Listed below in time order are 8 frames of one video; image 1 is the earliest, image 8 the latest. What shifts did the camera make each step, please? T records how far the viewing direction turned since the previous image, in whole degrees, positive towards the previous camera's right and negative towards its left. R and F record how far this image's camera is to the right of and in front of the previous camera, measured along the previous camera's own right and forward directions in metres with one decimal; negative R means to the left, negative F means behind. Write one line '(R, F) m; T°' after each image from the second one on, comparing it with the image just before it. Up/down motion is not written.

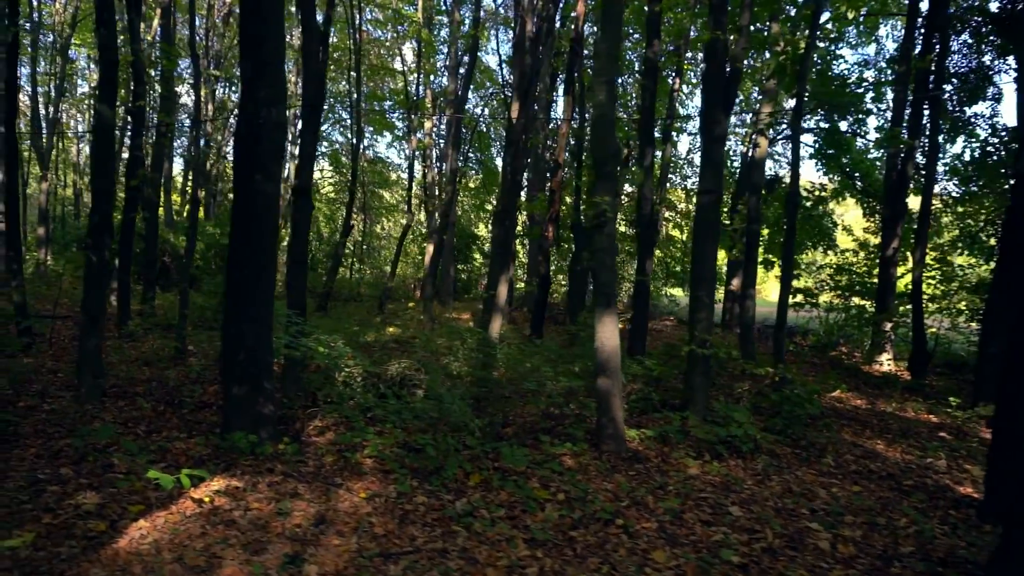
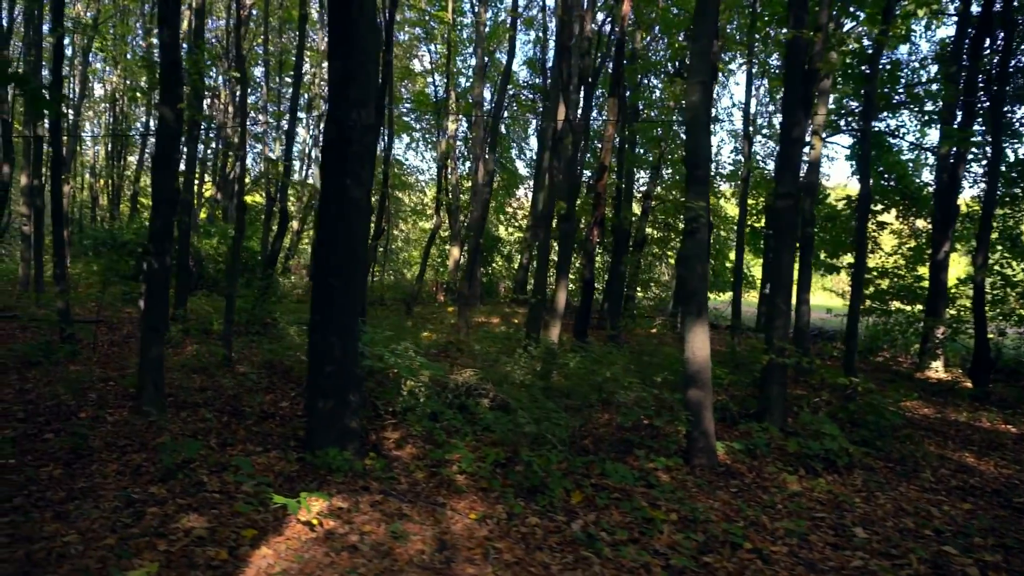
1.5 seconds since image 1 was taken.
(-0.8, +0.2) m; 0°
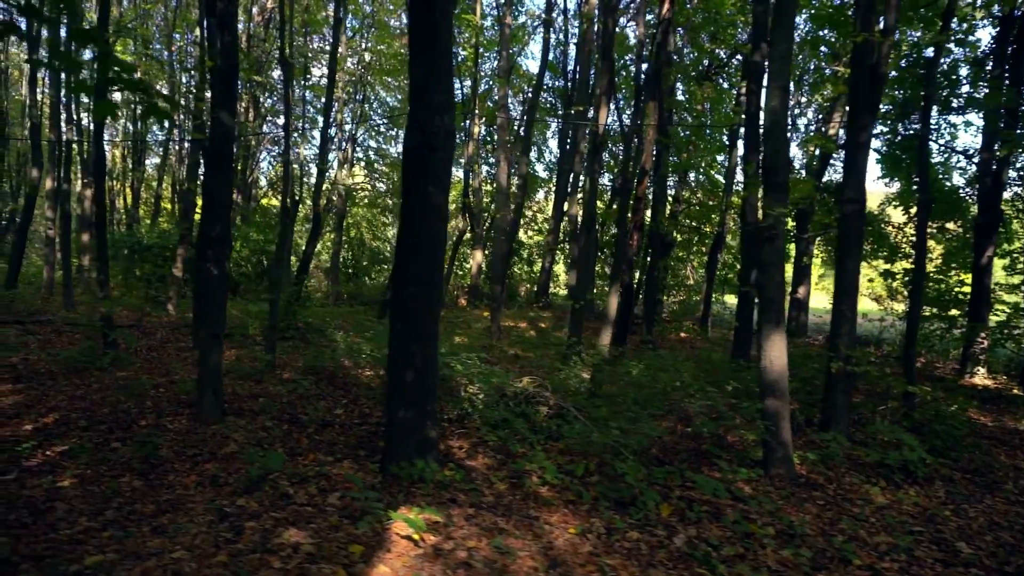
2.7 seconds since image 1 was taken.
(-0.7, +0.1) m; 0°
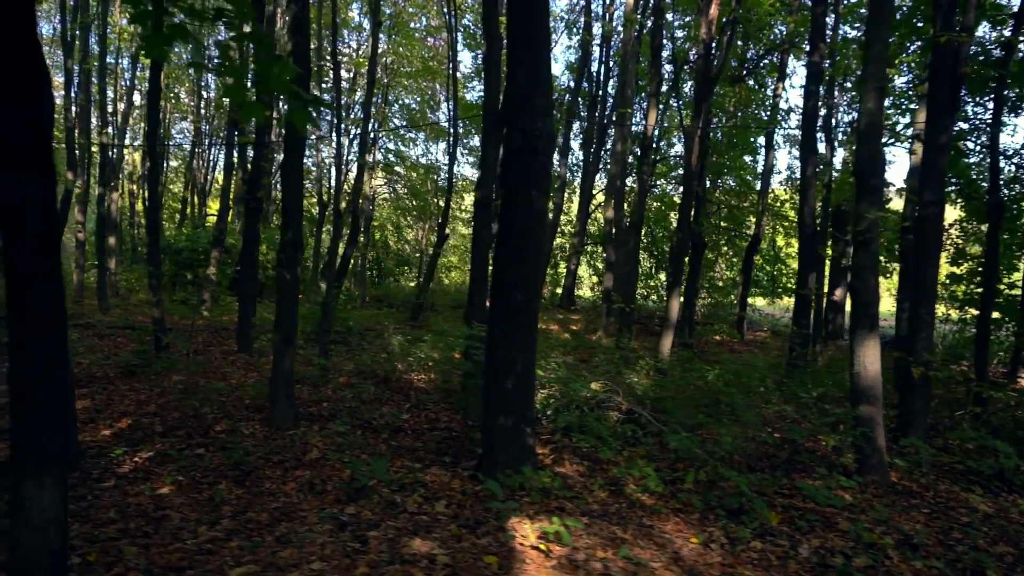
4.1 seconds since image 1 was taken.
(-0.8, +0.1) m; 0°
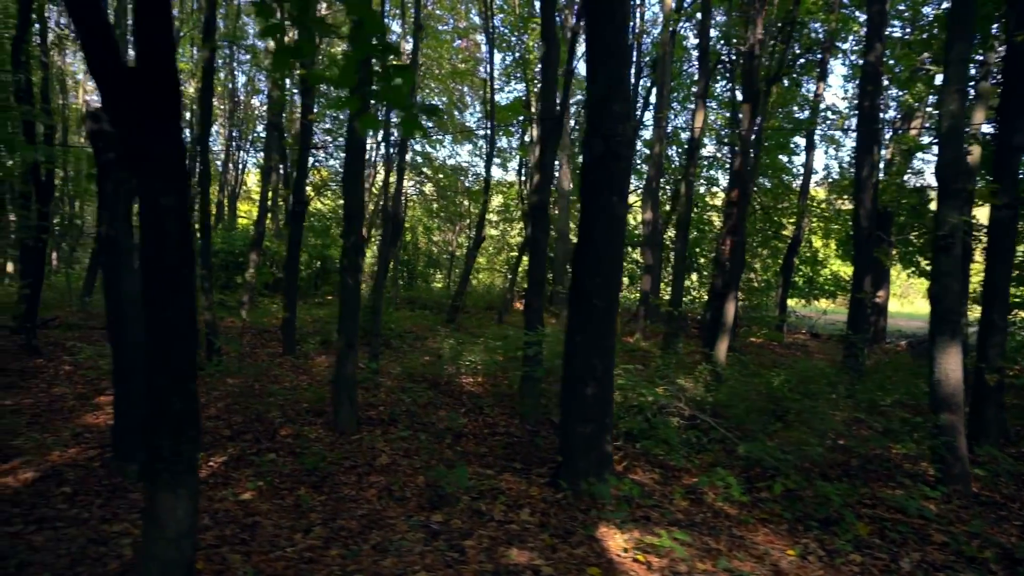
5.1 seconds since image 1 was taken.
(-0.5, 0.0) m; -2°
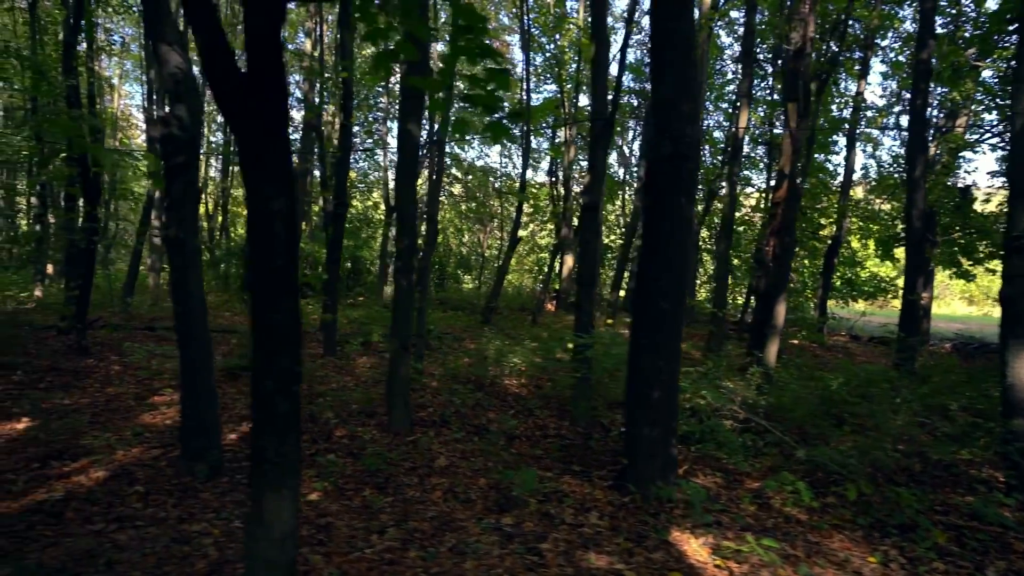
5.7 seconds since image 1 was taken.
(-0.4, 0.0) m; -2°
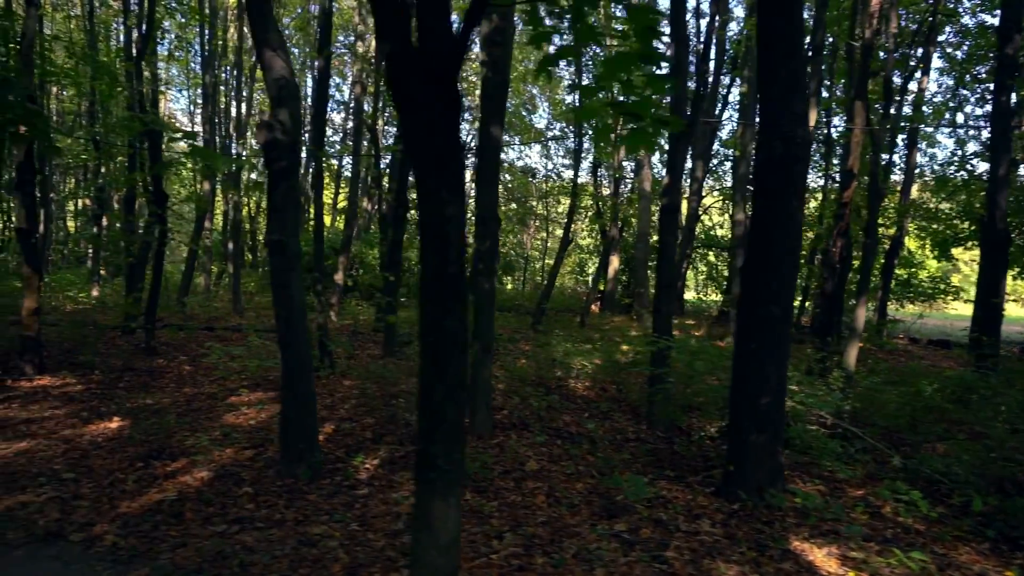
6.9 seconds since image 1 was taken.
(-0.6, 0.0) m; -2°
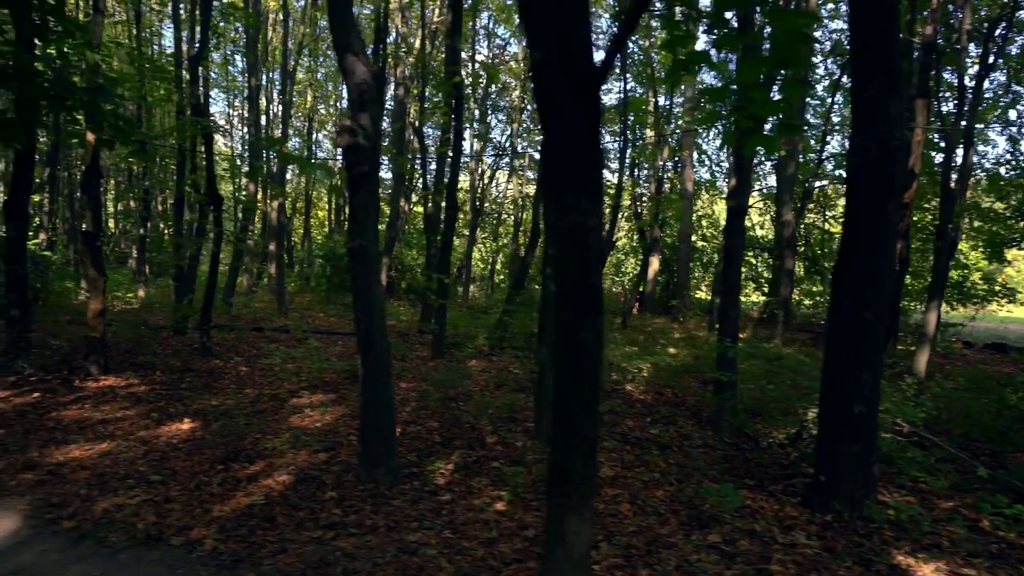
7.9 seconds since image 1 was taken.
(-0.5, 0.0) m; -2°
